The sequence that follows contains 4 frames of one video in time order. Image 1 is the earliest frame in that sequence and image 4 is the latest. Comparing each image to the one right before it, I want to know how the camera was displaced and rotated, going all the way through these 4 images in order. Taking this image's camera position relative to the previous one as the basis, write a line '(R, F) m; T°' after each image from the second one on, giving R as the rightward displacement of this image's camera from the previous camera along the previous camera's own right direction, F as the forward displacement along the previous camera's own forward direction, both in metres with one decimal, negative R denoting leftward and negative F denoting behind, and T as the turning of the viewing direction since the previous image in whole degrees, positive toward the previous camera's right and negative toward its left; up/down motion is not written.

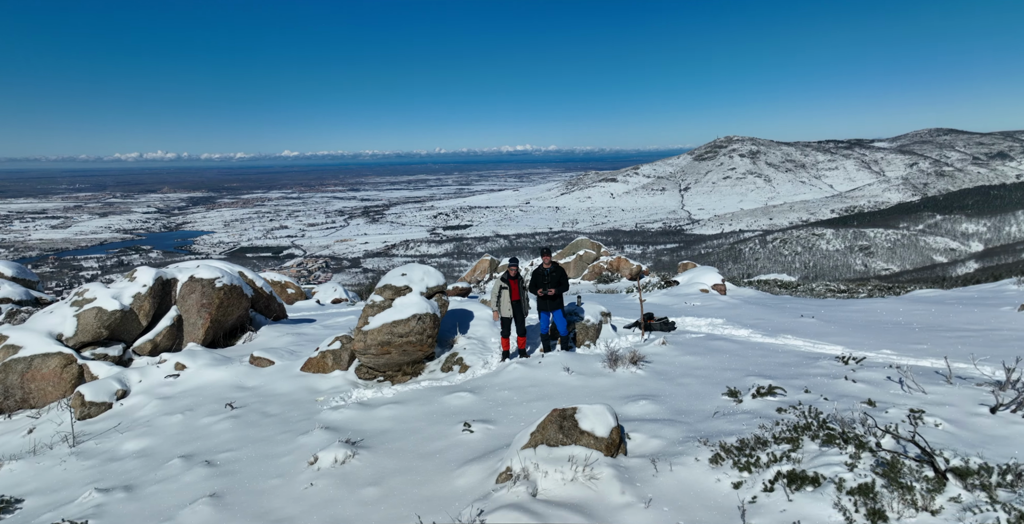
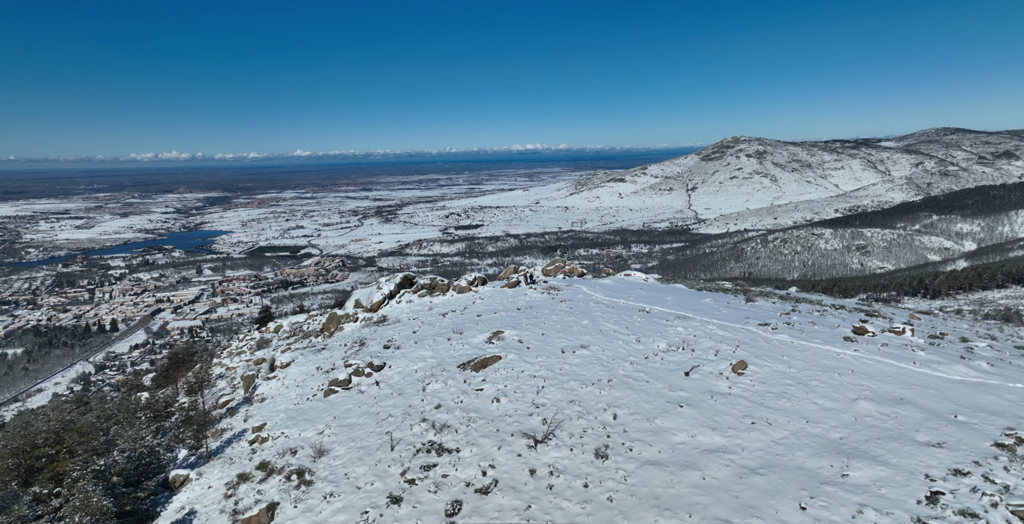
(-0.2, -9.3) m; -1°
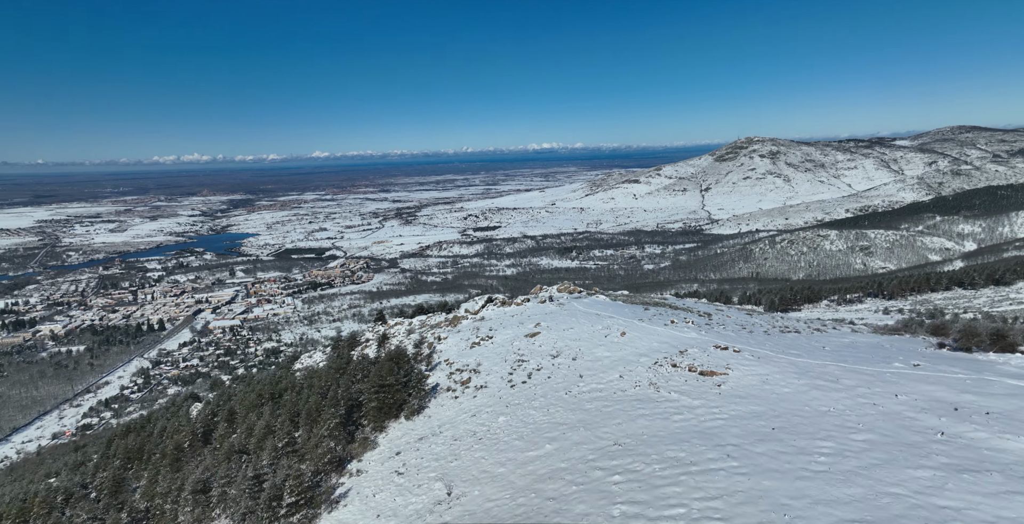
(-0.5, -11.6) m; -2°
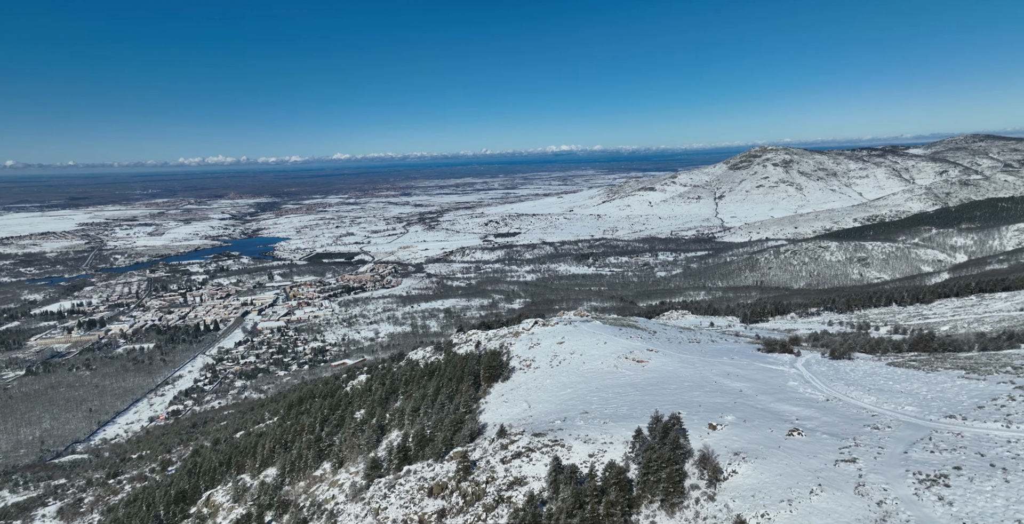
(-1.4, -18.3) m; -2°
